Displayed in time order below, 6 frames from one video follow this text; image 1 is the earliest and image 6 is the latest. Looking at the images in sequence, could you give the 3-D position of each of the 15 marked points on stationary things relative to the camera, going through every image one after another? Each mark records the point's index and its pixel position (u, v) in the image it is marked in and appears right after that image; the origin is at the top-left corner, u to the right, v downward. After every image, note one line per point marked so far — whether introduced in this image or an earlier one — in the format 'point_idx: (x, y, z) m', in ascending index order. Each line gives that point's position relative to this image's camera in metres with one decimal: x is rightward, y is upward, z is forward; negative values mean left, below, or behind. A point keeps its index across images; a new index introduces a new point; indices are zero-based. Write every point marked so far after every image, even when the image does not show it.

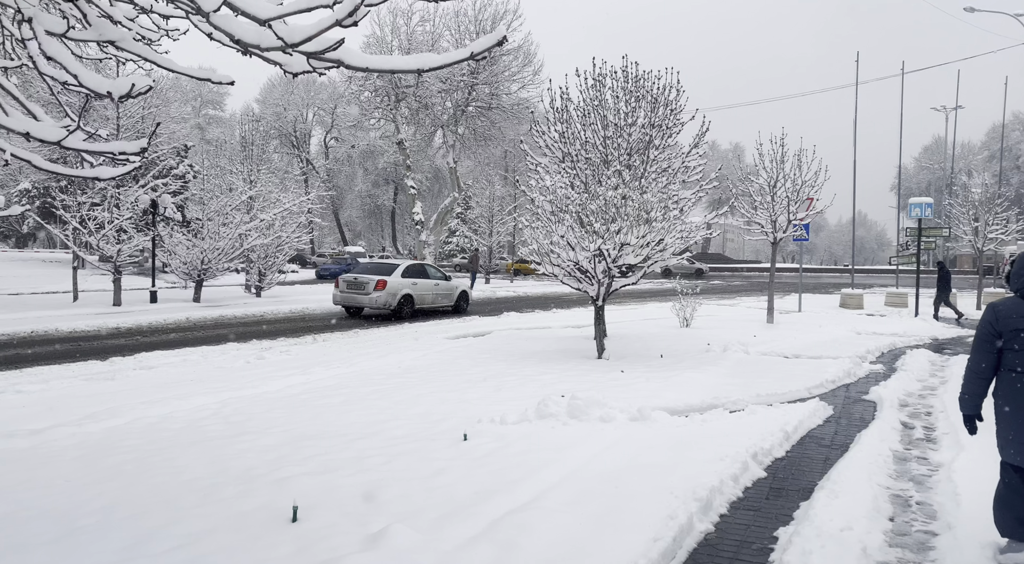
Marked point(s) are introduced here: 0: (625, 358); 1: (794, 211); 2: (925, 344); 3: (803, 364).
0: (+1.9, -1.3, +12.6) m
1: (+7.1, +1.8, +19.4) m
2: (+8.6, -1.3, +16.1) m
3: (+4.5, -1.2, +11.8) m
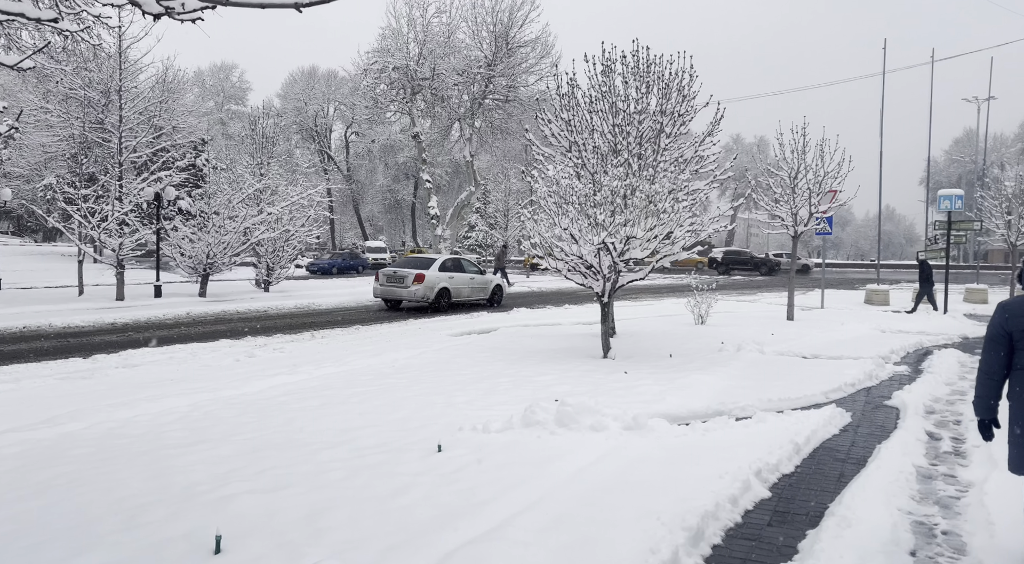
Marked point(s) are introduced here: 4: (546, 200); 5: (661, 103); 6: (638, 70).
0: (+1.9, -1.2, +12.0) m
1: (+7.3, +1.9, +18.6) m
2: (+8.7, -1.2, +15.2) m
3: (+4.4, -1.2, +11.1) m
4: (+0.5, +1.4, +12.6) m
5: (+2.7, +3.3, +14.2) m
6: (+2.4, +4.0, +14.6) m
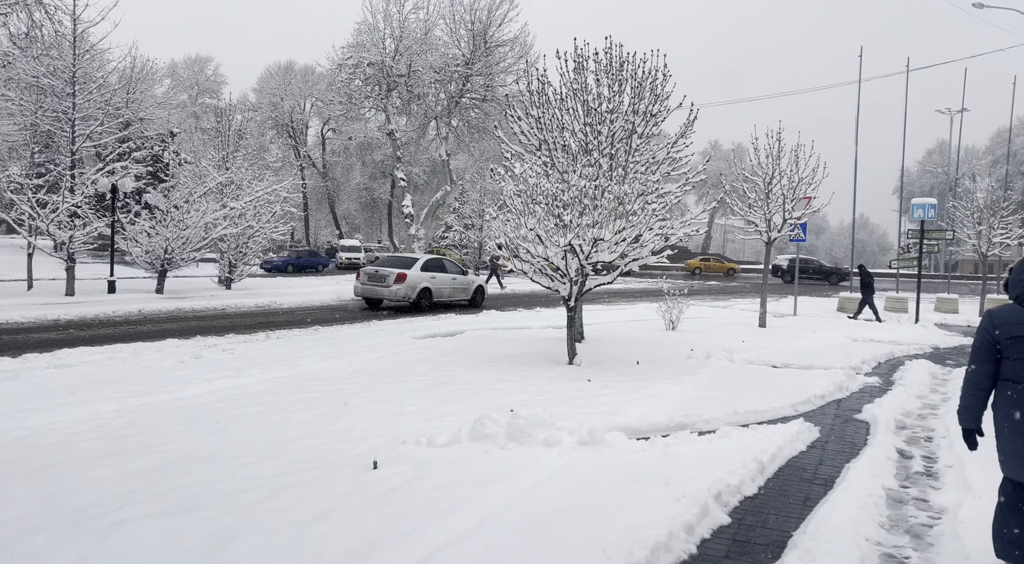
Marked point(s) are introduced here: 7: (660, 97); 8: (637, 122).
0: (+1.3, -1.2, +11.6) m
1: (+6.6, +1.7, +18.3) m
2: (+8.0, -1.4, +15.0) m
3: (+3.9, -1.3, +10.8) m
4: (0.0, +1.3, +12.2) m
5: (+2.1, +3.2, +13.8) m
6: (+1.8, +3.9, +14.2) m
7: (+2.7, +3.4, +14.2) m
8: (+2.2, +2.9, +13.8) m
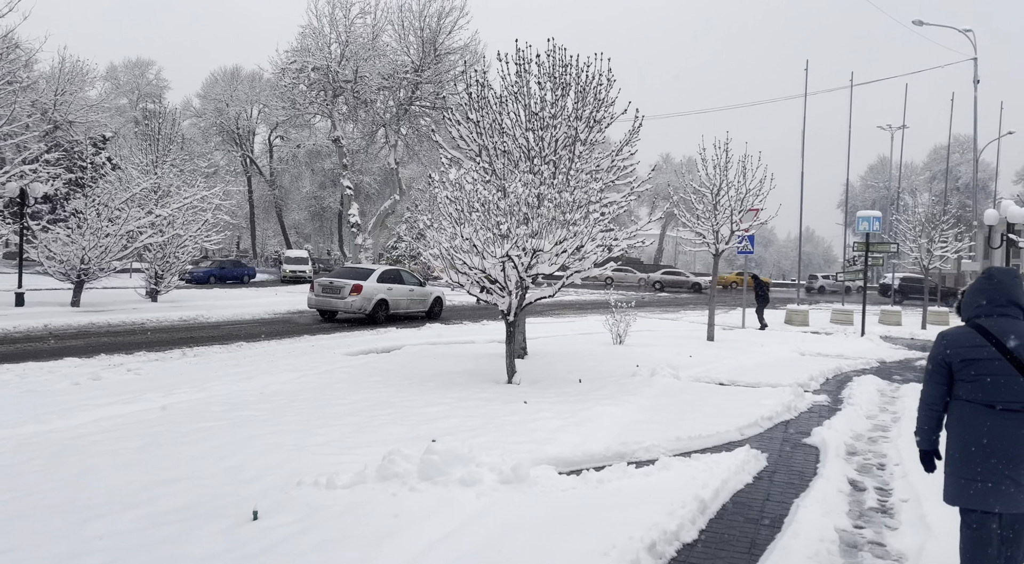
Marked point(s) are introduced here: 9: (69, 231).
0: (+0.4, -1.4, +10.9) m
1: (+5.2, +1.4, +18.0) m
2: (+6.8, -1.7, +14.7) m
3: (+3.0, -1.5, +10.2) m
4: (-1.0, +1.1, +11.5) m
5: (+1.1, +3.0, +13.3) m
6: (+0.7, +3.7, +13.7) m
7: (+1.6, +3.2, +13.6) m
8: (+1.2, +2.6, +13.3) m
9: (-11.3, +1.3, +19.8) m
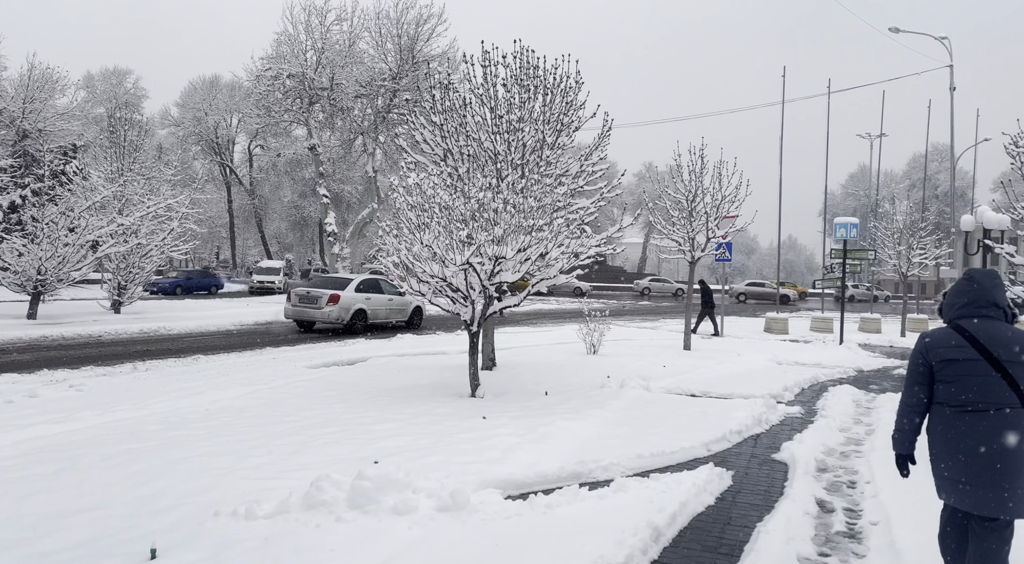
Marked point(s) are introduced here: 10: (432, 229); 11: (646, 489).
0: (-0.1, -1.6, +10.4) m
1: (+4.6, +1.2, +17.7) m
2: (+6.3, -1.8, +14.4) m
3: (+2.5, -1.6, +9.9) m
4: (-1.5, +1.0, +11.0) m
5: (+0.5, +2.8, +12.9) m
6: (+0.1, +3.6, +13.3) m
7: (+1.0, +3.0, +13.3) m
8: (+0.6, +2.5, +12.9) m
9: (-12.0, +1.0, +19.1) m
10: (-1.1, +0.7, +10.7) m
11: (+1.0, -1.6, +5.9) m
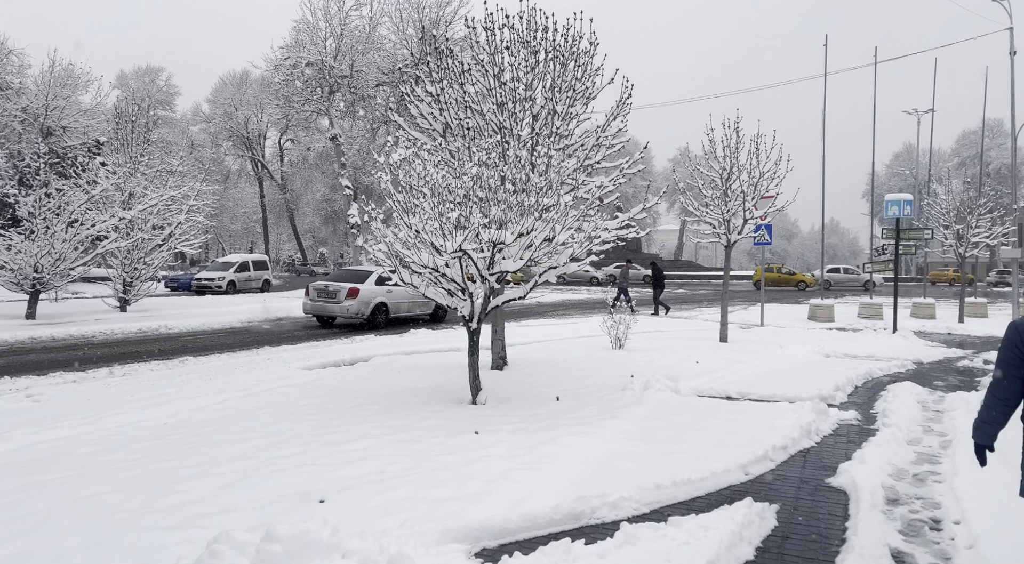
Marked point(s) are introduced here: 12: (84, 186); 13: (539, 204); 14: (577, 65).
0: (-0.1, -1.4, +9.1) m
1: (+4.9, +1.5, +16.1) m
2: (+6.5, -1.5, +12.8) m
3: (+2.6, -1.4, +8.4) m
4: (-1.4, +1.1, +9.7) m
5: (+0.6, +3.0, +11.5) m
6: (+0.2, +3.7, +11.9) m
7: (+1.2, +3.2, +11.8) m
8: (+0.7, +2.7, +11.5) m
9: (-11.5, +1.1, +18.3) m
10: (-1.0, +0.8, +9.3) m
11: (+0.9, -1.5, +4.5) m
12: (-10.8, +2.3, +19.5) m
13: (+0.3, +0.9, +9.4) m
14: (+1.0, +3.2, +11.6) m
